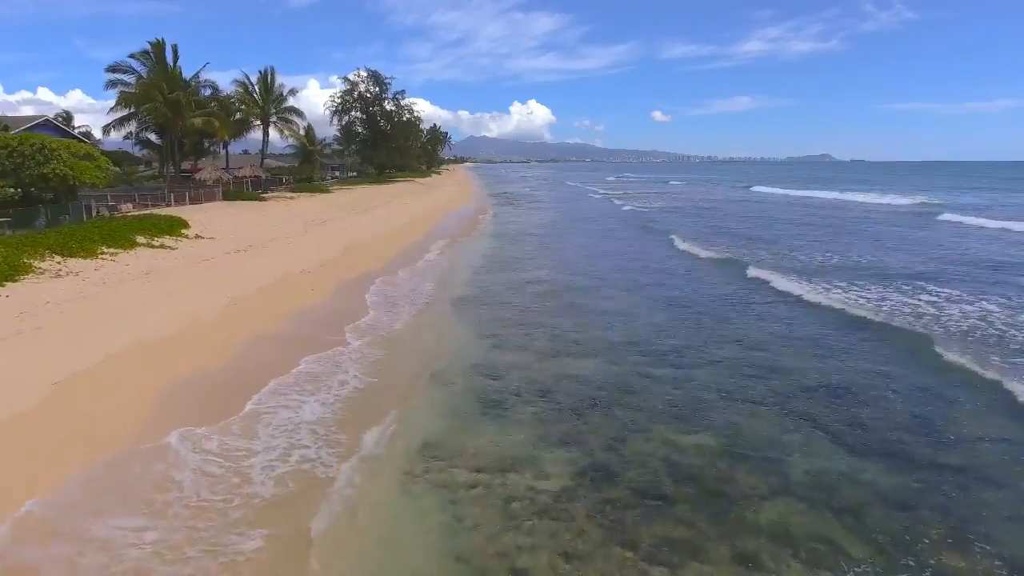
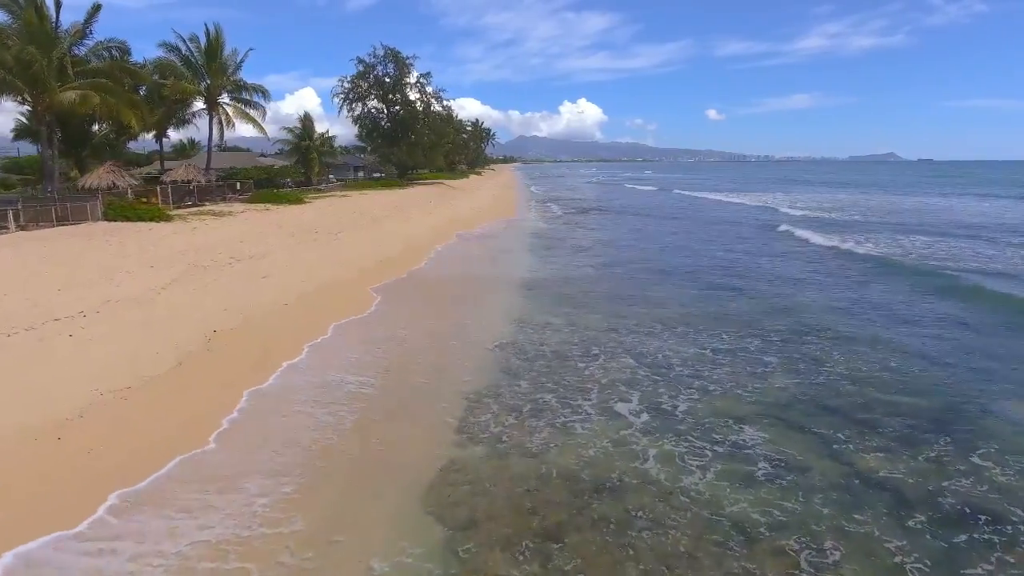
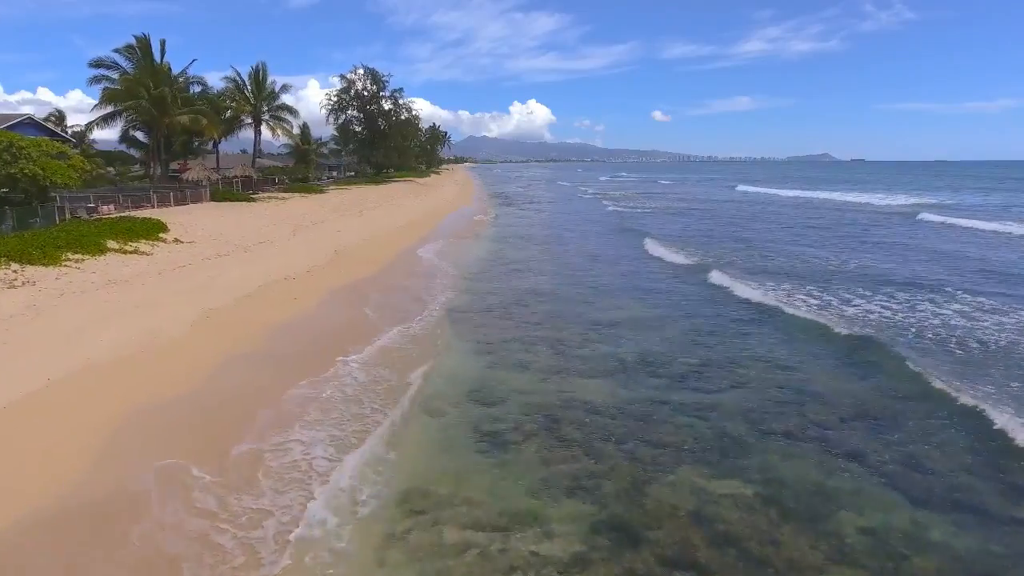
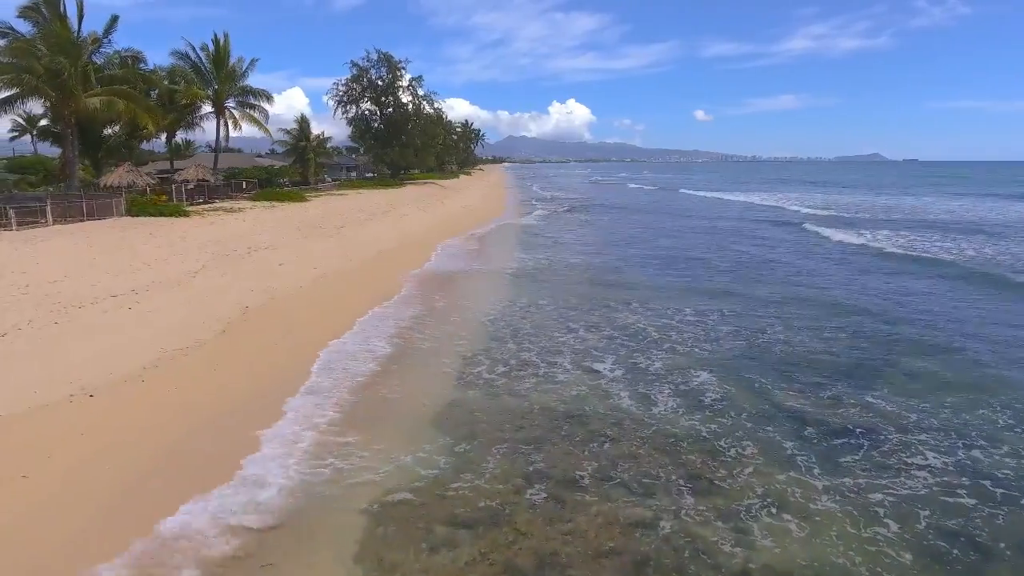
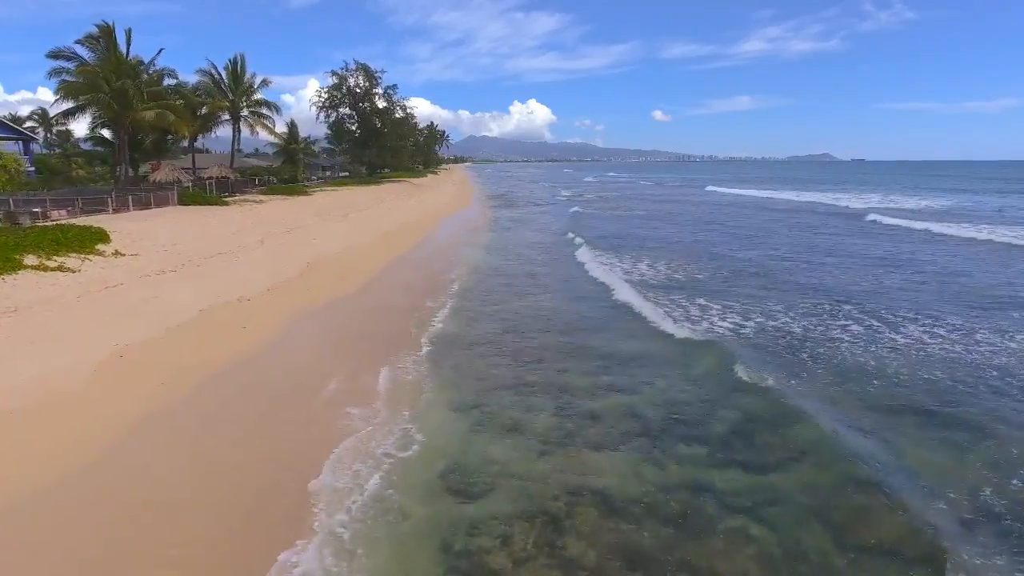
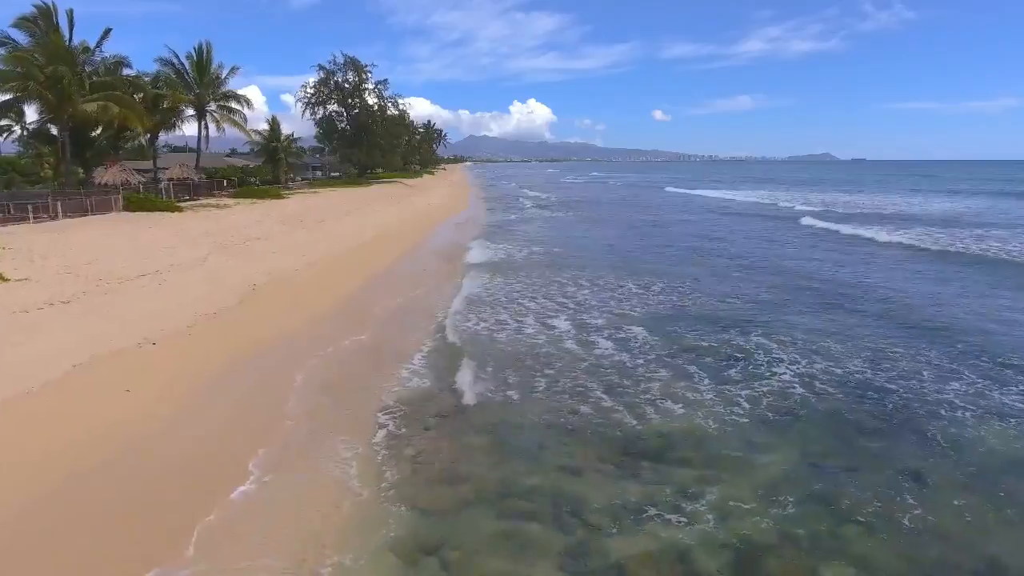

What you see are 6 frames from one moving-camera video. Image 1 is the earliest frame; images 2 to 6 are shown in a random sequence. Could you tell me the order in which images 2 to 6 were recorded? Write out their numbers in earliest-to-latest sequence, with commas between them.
3, 5, 6, 4, 2
